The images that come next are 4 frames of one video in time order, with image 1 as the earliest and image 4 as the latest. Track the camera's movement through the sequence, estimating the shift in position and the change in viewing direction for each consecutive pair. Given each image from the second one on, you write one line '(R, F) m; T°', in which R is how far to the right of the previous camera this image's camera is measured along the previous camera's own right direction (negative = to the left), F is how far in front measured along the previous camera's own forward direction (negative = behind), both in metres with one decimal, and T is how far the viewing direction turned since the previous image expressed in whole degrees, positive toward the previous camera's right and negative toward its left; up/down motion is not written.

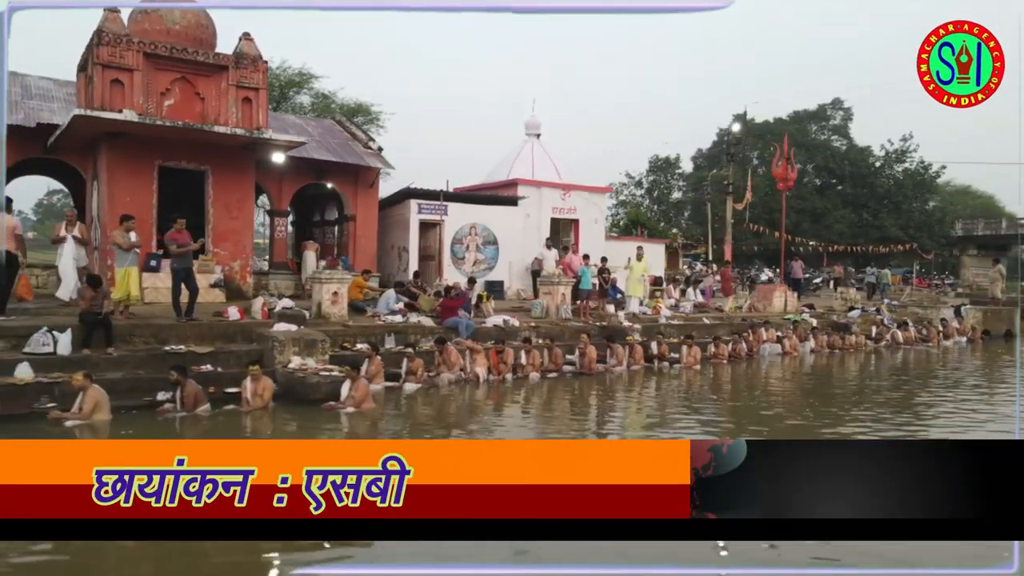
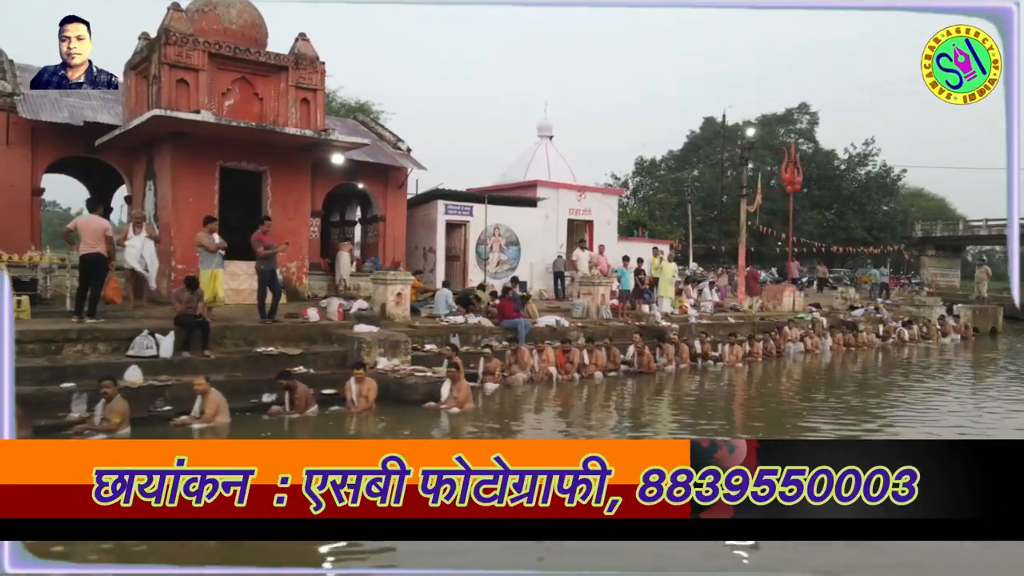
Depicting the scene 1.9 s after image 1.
(-1.7, -0.1) m; +3°
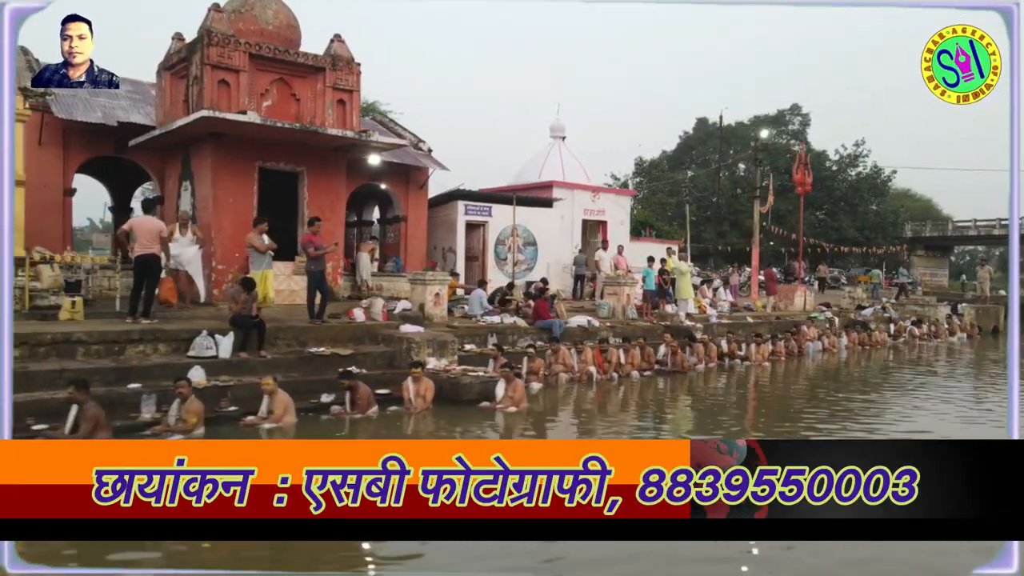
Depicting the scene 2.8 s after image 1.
(-0.8, -0.1) m; +1°
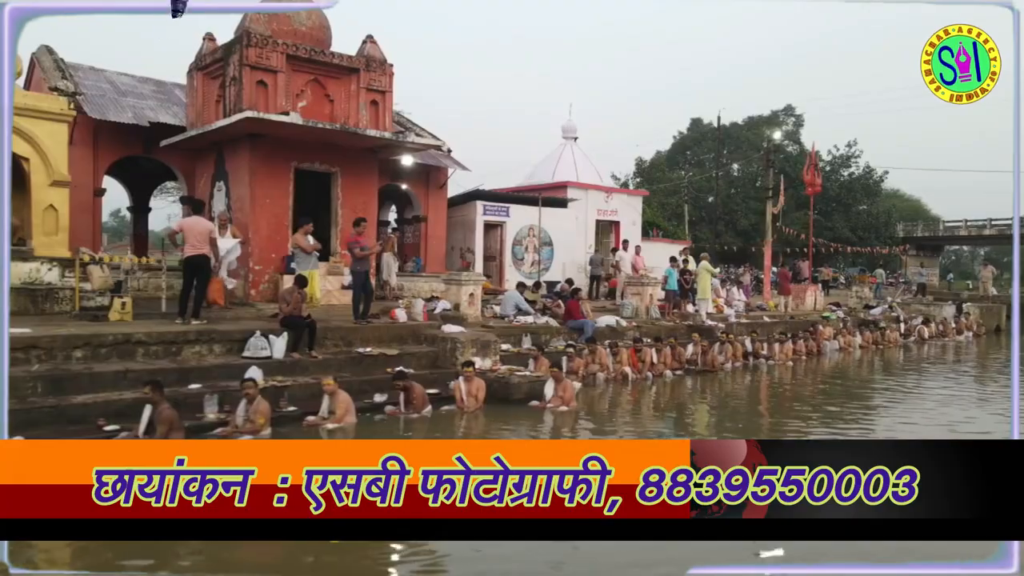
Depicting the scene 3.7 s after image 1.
(-0.7, -0.1) m; +1°
